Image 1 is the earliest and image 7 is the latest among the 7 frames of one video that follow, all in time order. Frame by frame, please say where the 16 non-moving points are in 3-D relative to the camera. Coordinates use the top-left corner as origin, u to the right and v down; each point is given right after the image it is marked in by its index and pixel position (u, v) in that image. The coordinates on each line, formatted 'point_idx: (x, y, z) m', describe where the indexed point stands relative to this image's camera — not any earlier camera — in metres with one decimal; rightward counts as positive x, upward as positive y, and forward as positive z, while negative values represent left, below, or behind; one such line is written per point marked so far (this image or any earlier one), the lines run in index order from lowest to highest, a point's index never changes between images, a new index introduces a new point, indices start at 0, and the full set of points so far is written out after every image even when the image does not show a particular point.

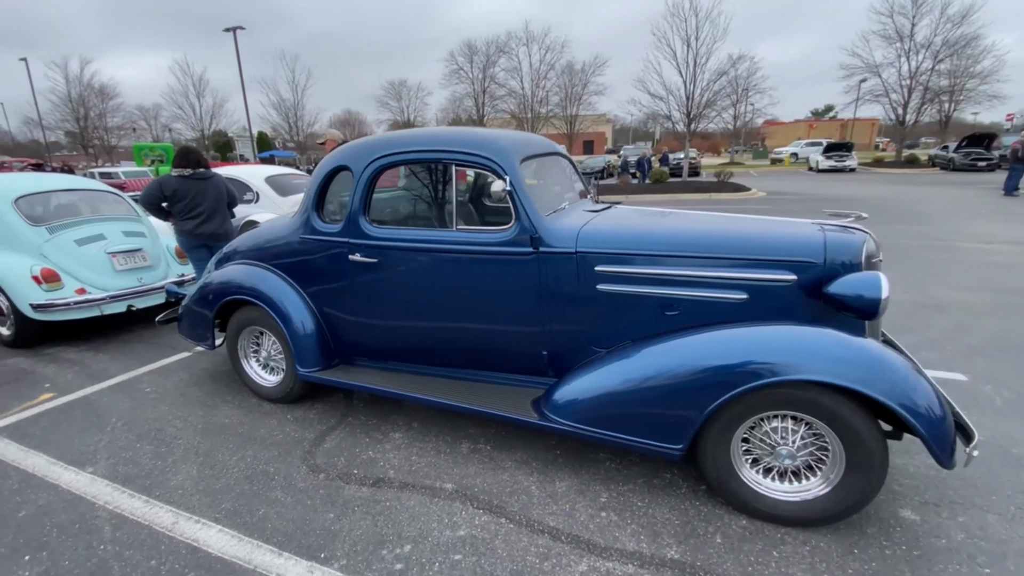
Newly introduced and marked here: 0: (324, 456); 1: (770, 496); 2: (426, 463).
0: (-1.2, -1.1, +3.0) m
1: (+1.3, -1.0, +2.3) m
2: (-0.5, -1.1, +2.9) m
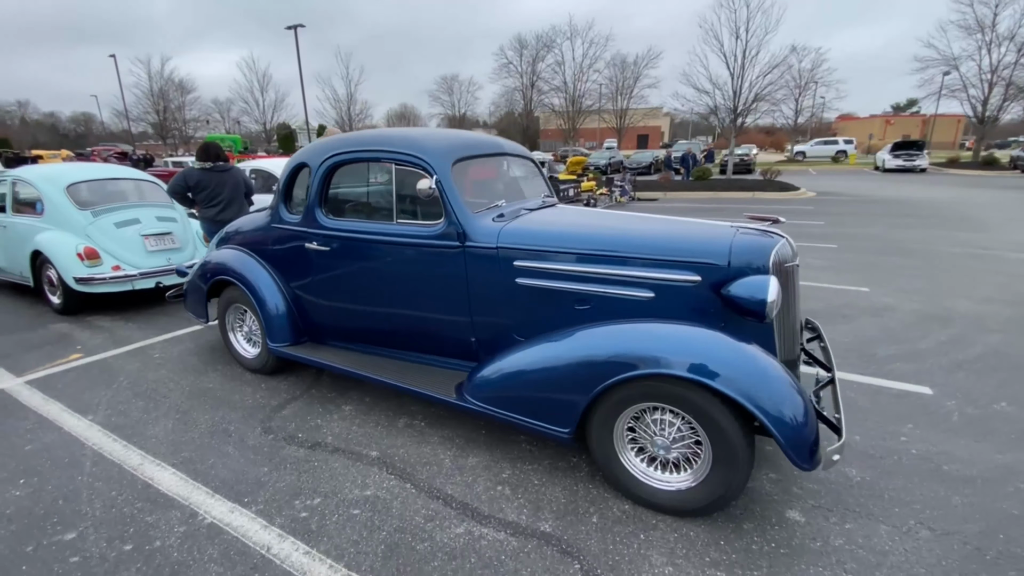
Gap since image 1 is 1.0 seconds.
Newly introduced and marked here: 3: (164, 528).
0: (-1.7, -0.9, +3.4) m
1: (+0.7, -1.0, +2.4) m
2: (-1.0, -1.0, +3.2) m
3: (-1.8, -1.2, +2.4) m
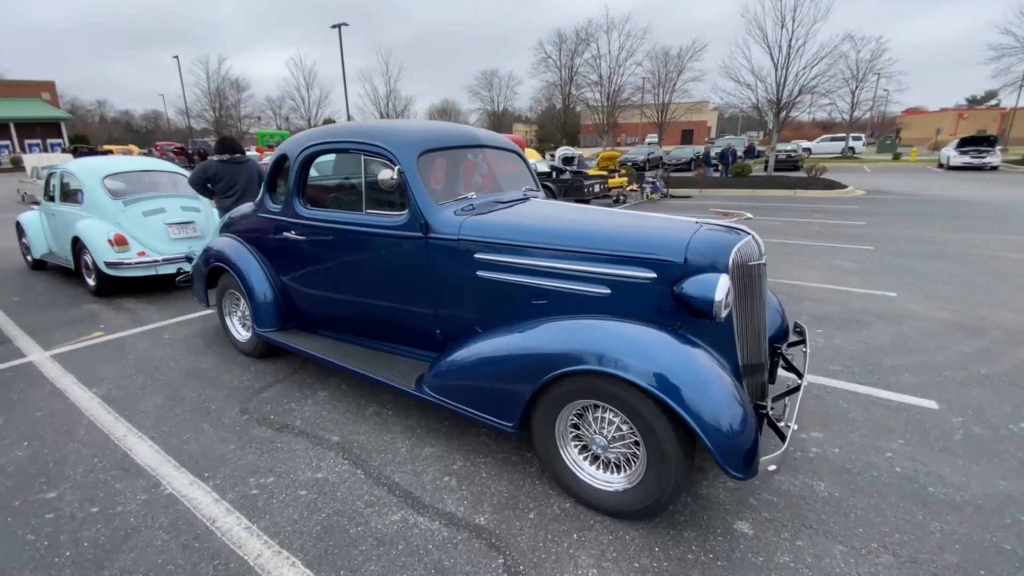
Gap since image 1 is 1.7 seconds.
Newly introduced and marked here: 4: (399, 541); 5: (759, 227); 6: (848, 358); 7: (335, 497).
0: (-1.9, -0.8, +3.5) m
1: (+0.4, -1.0, +2.4) m
2: (-1.3, -0.9, +3.3) m
3: (-2.1, -1.1, +2.5) m
4: (-0.5, -1.2, +2.3) m
5: (+5.8, +1.4, +11.0) m
6: (+3.0, -0.6, +4.1) m
7: (-1.0, -1.1, +2.5) m
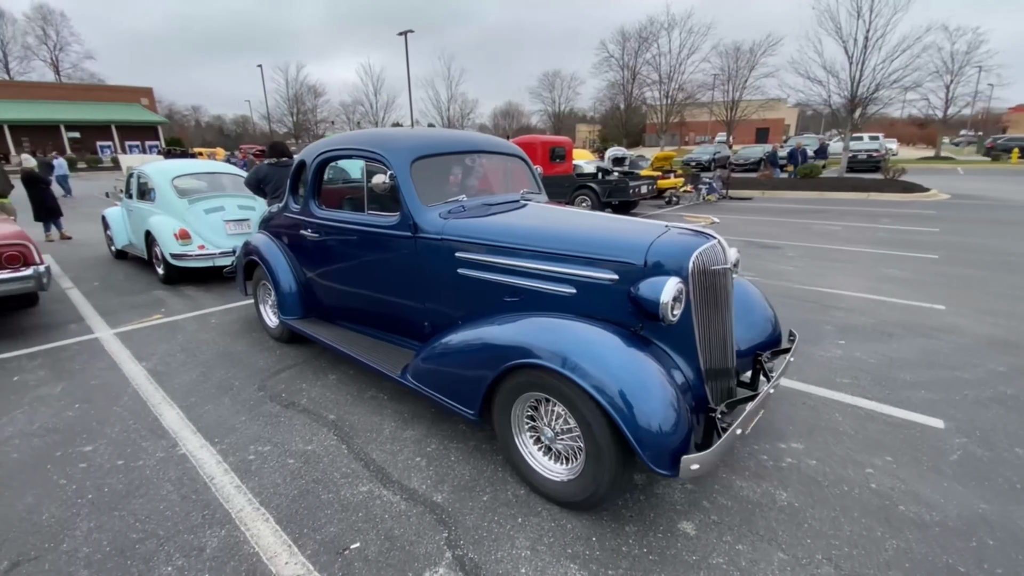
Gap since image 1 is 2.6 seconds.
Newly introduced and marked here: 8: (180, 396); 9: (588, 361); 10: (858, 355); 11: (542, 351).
0: (-2.0, -0.8, +3.9) m
1: (+0.1, -1.0, +2.5) m
2: (-1.4, -0.8, +3.6) m
3: (-2.3, -1.0, +3.0) m
4: (-0.8, -1.2, +2.5) m
5: (+6.7, +1.3, +10.4) m
6: (+2.9, -0.7, +3.9) m
7: (-1.2, -1.1, +2.8) m
8: (-2.6, -0.8, +3.7) m
9: (+0.4, -0.4, +2.3) m
10: (+3.1, -0.6, +4.2) m
11: (+0.2, -0.3, +2.4) m
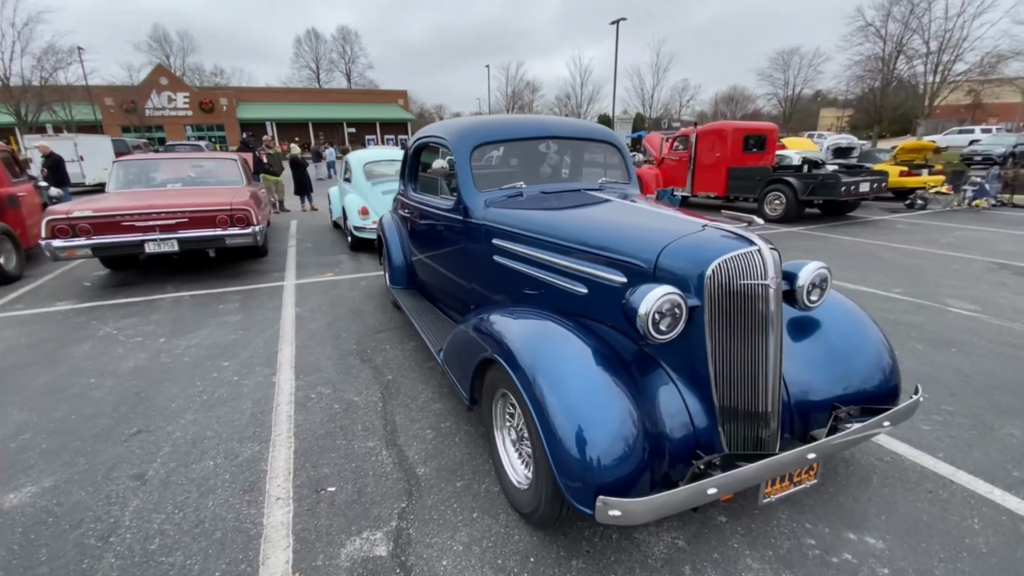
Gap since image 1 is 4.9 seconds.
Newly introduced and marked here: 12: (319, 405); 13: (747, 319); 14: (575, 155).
0: (-1.4, -0.5, +4.5) m
1: (0.0, -0.9, +2.4) m
2: (-1.0, -0.6, +4.0) m
3: (-2.1, -0.7, +3.8) m
4: (-0.9, -1.0, +2.8) m
5: (+9.3, +0.4, +7.0) m
6: (+3.1, -1.0, +2.6) m
7: (-1.1, -0.9, +3.2) m
8: (-2.0, -0.5, +4.5) m
9: (+0.2, -0.3, +2.0) m
10: (+3.4, -0.9, +2.7) m
11: (0.0, -0.3, +2.2) m
12: (-1.4, -0.8, +3.4) m
13: (+1.0, -0.1, +2.0) m
14: (+0.5, +1.0, +3.6) m
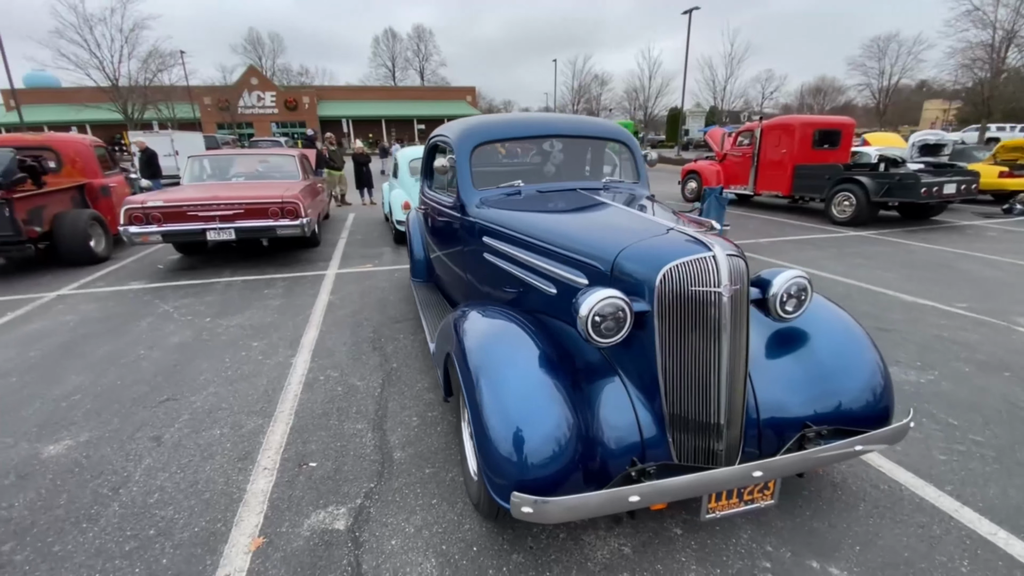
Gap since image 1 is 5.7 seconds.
0: (-1.3, -0.4, +4.7) m
1: (-0.2, -0.9, +2.5) m
2: (-0.9, -0.6, +4.2) m
3: (-2.1, -0.6, +4.1) m
4: (-1.1, -1.0, +3.0) m
5: (+9.7, +0.1, +5.7) m
6: (+2.9, -1.1, +2.2) m
7: (-1.2, -0.8, +3.4) m
8: (-1.9, -0.4, +4.9) m
9: (-0.1, -0.3, +2.1) m
10: (+3.2, -1.1, +2.4) m
11: (-0.2, -0.3, +2.3) m
12: (-1.4, -0.8, +3.6) m
13: (+0.8, -0.2, +2.0) m
14: (+0.6, +1.0, +3.6) m
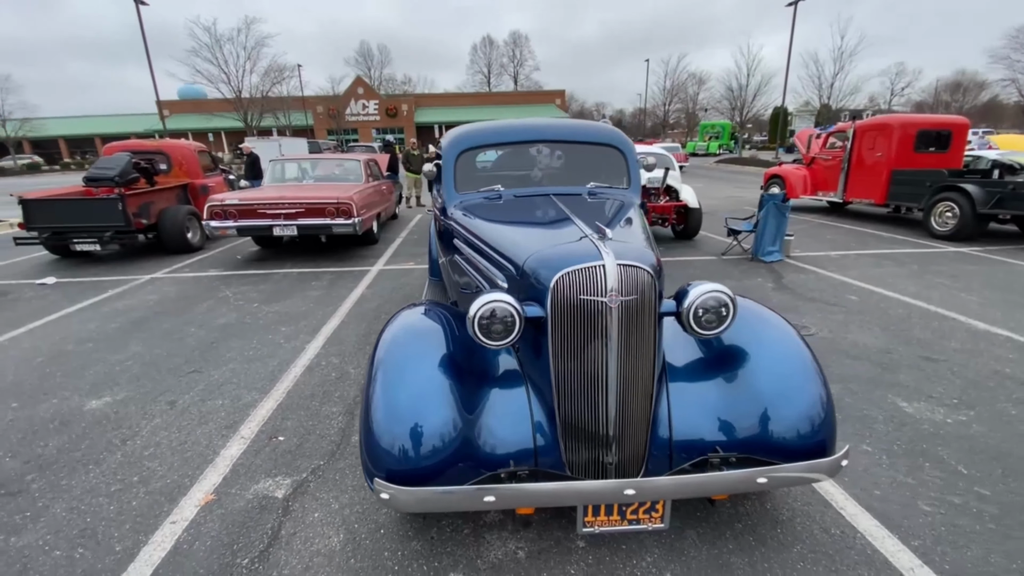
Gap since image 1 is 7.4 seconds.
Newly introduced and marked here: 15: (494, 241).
0: (-1.2, -0.4, +5.0) m
1: (-0.6, -0.9, +2.6) m
2: (-1.0, -0.5, +4.4) m
3: (-2.1, -0.5, +4.6) m
4: (-1.4, -0.9, +3.2) m
5: (+9.8, -0.4, +4.0) m
6: (+2.4, -1.2, +1.8) m
7: (-1.4, -0.8, +3.7) m
8: (-1.8, -0.3, +5.3) m
9: (-0.5, -0.3, +2.2) m
10: (+2.7, -1.2, +1.9) m
11: (-0.6, -0.3, +2.4) m
12: (-1.6, -0.7, +3.9) m
13: (+0.3, -0.2, +1.9) m
14: (+0.5, +1.0, +3.6) m
15: (-0.1, +0.3, +2.7) m
